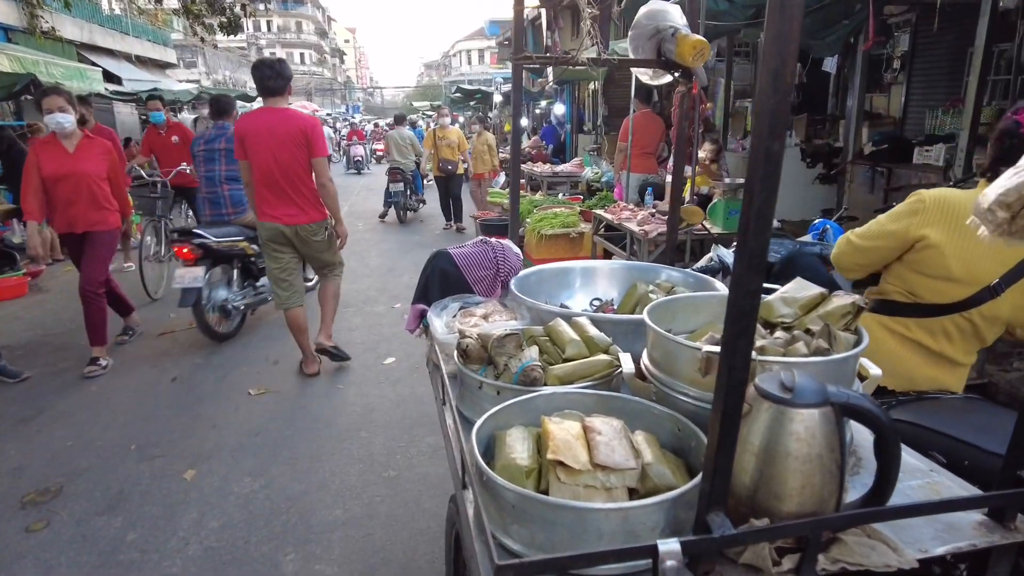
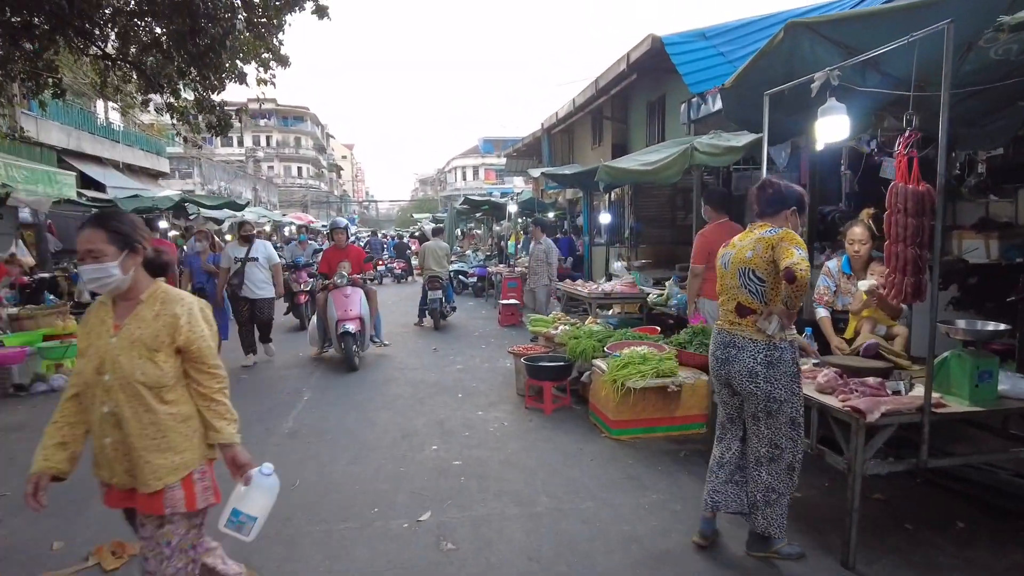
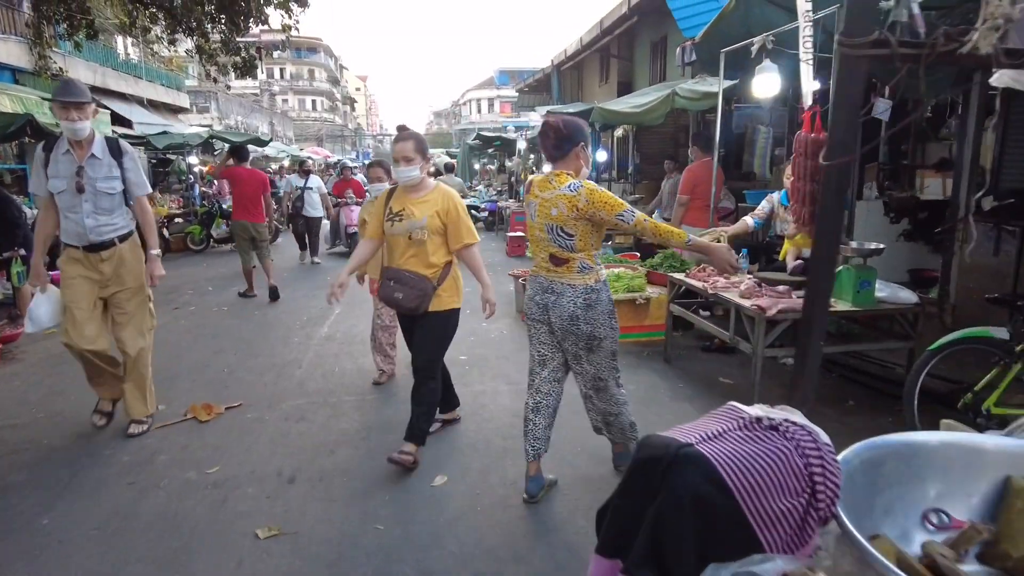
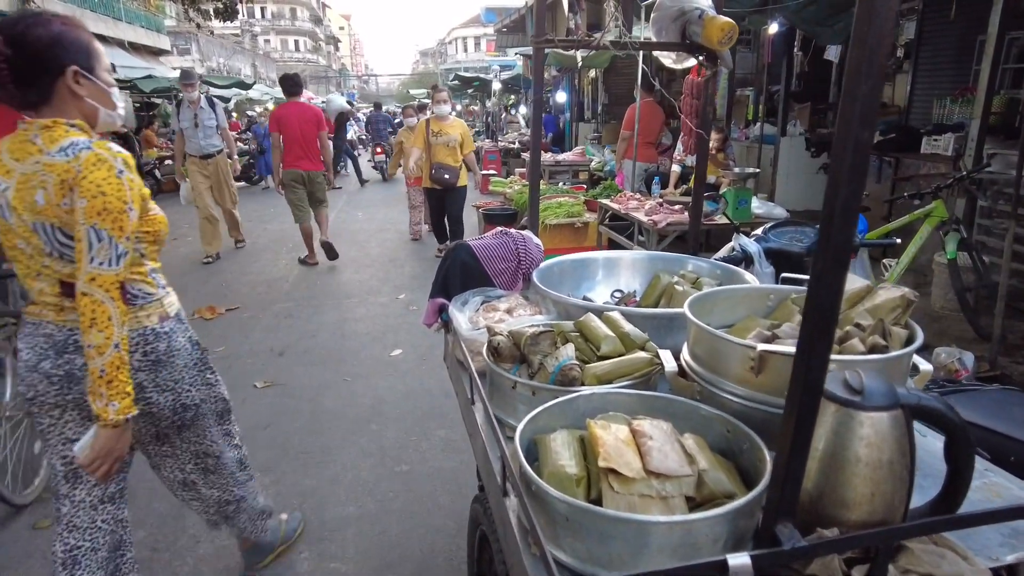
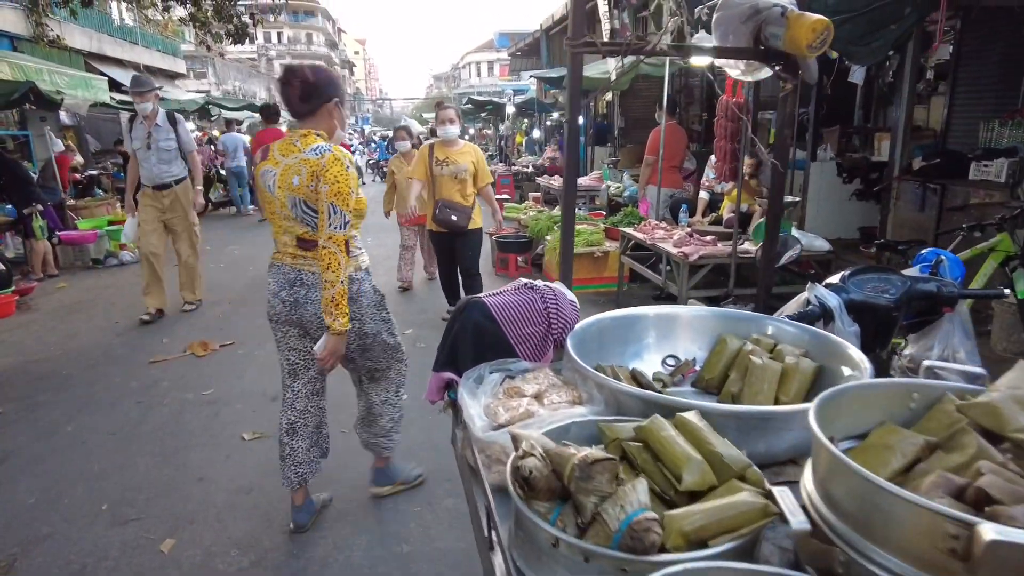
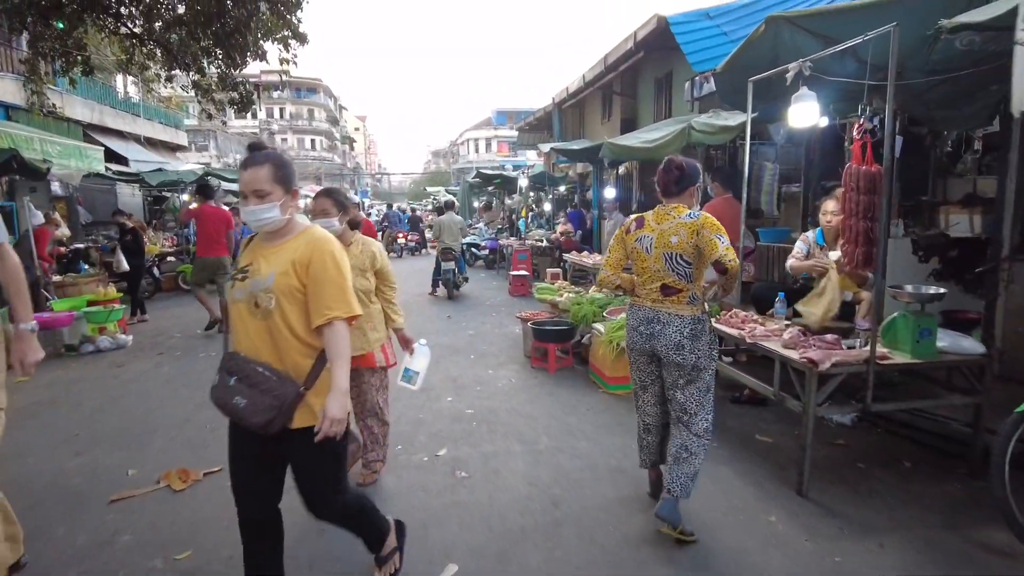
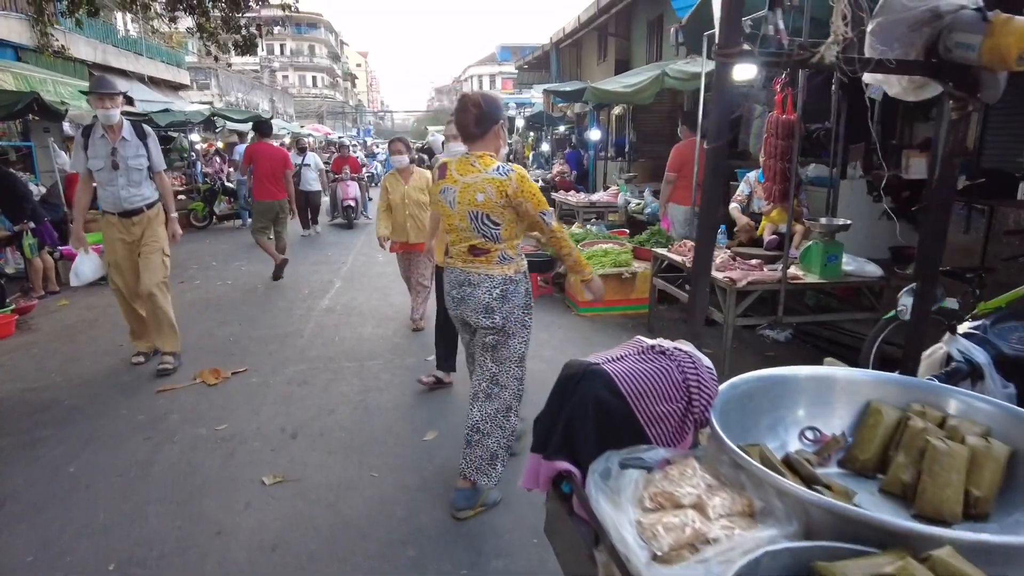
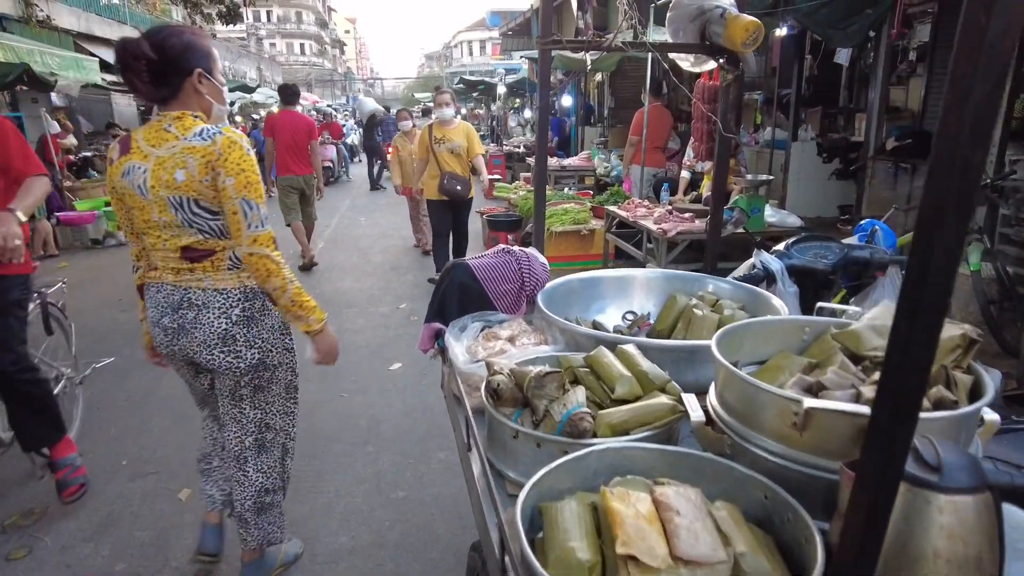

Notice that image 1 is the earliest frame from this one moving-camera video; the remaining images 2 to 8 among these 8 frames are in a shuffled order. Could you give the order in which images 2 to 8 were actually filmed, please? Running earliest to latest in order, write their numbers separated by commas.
4, 8, 5, 7, 3, 6, 2
